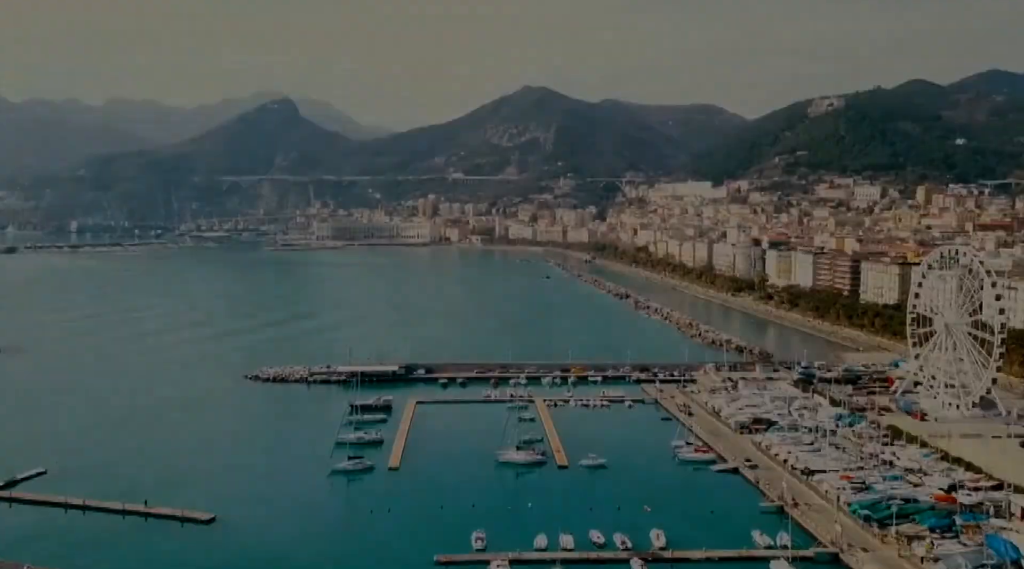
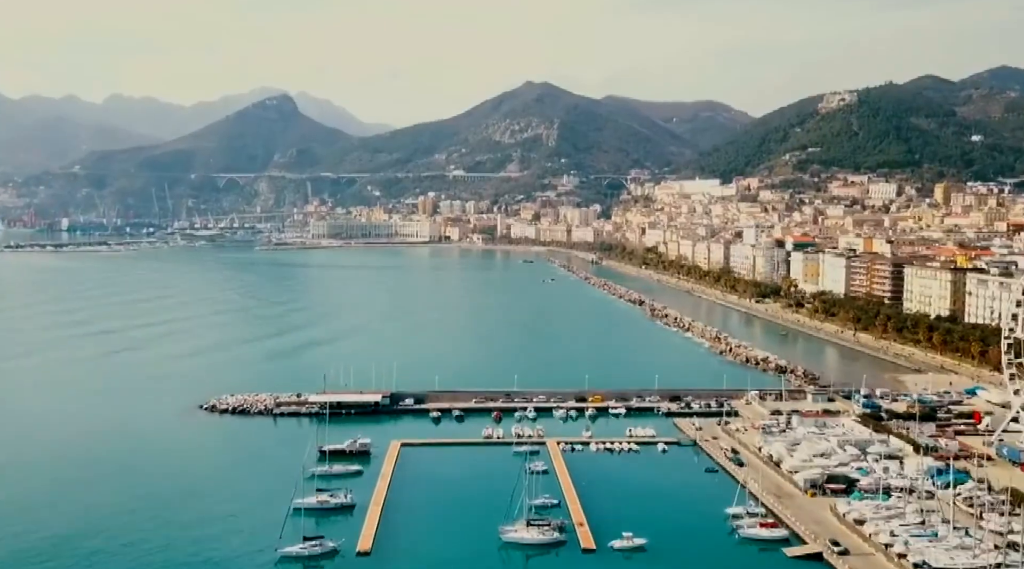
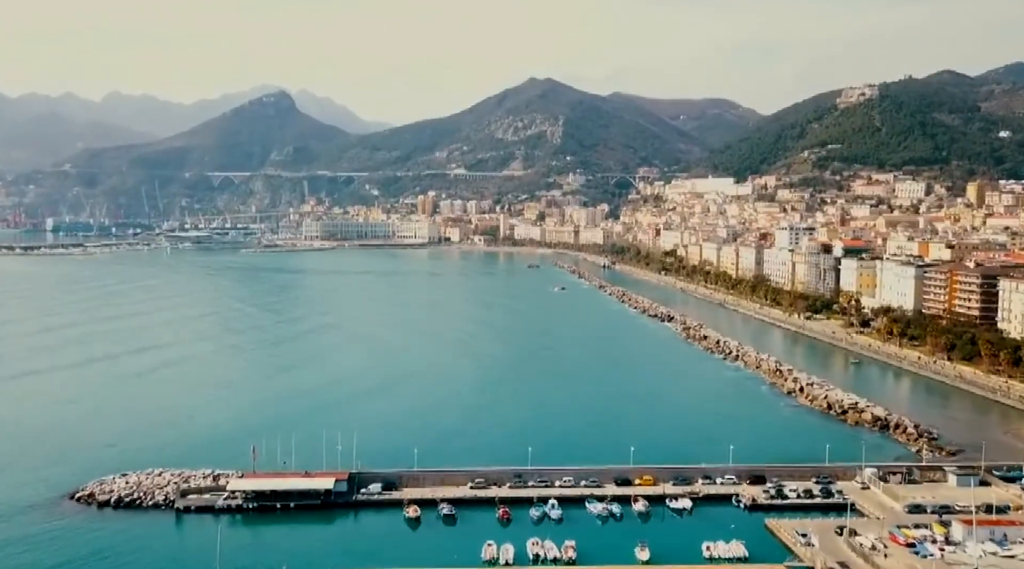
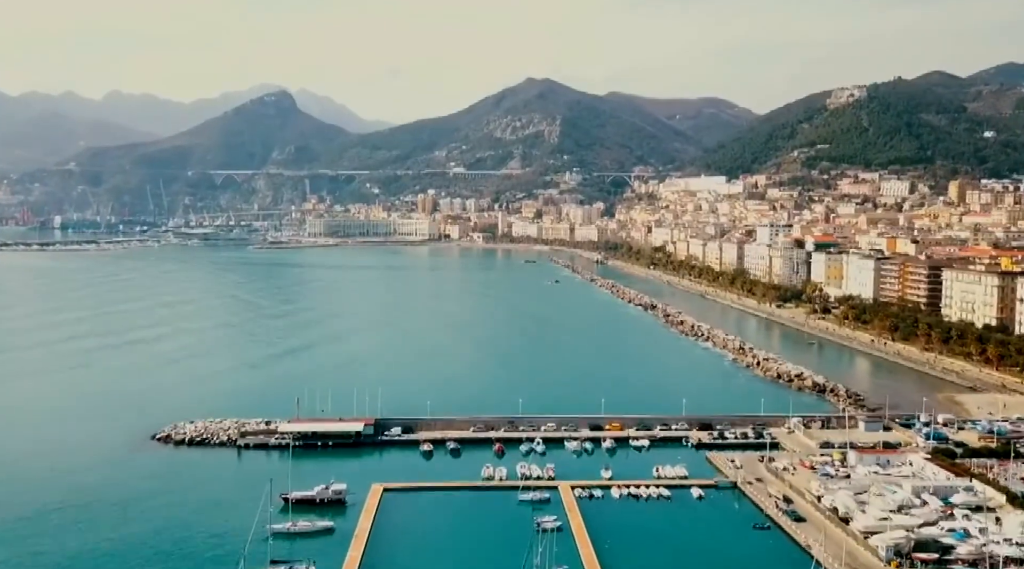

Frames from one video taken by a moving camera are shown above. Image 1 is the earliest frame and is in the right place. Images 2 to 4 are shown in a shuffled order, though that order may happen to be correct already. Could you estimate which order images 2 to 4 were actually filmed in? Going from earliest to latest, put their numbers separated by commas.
2, 4, 3
